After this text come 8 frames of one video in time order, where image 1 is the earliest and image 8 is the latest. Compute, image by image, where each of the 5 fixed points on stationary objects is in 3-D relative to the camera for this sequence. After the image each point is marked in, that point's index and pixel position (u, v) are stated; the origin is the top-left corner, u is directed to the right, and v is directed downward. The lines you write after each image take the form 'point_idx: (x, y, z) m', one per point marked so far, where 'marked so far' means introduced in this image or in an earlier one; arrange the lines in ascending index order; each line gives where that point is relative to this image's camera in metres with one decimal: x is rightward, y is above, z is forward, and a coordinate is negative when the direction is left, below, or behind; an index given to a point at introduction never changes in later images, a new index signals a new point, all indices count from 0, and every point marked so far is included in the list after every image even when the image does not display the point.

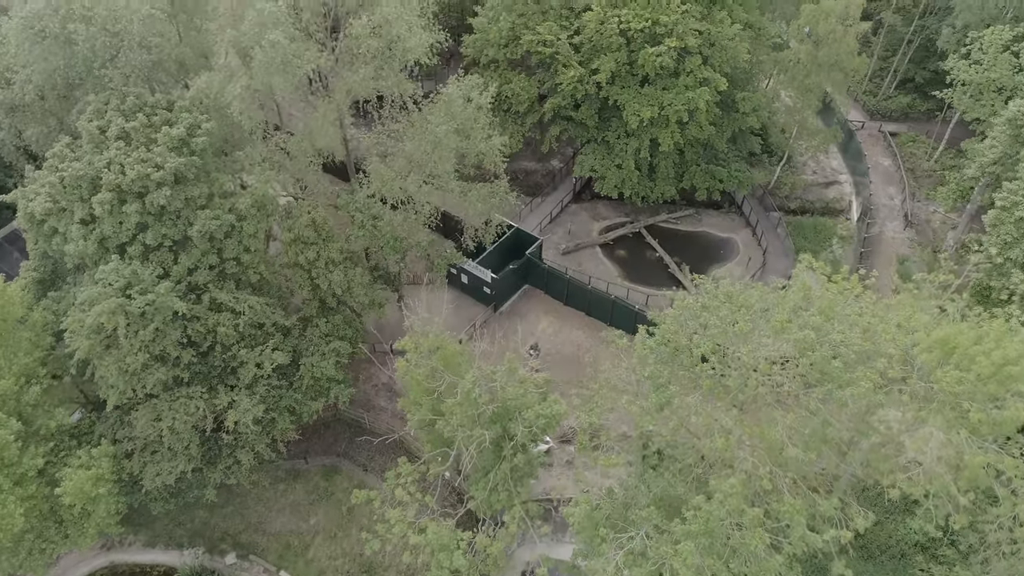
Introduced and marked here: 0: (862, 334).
0: (+7.5, -1.0, +19.9) m
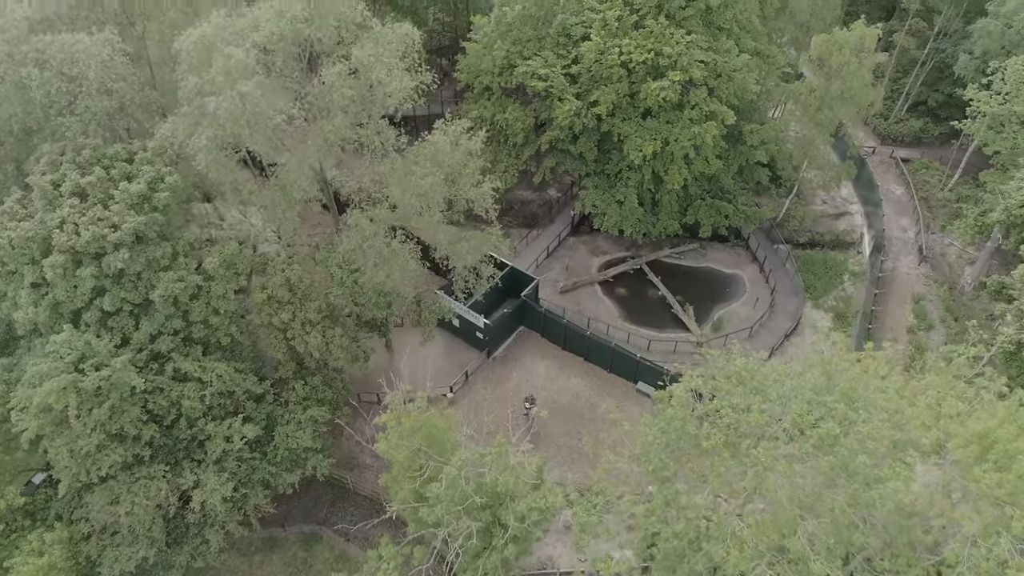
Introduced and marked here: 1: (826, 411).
0: (+7.3, -2.6, +17.9) m
1: (+6.2, -2.4, +18.3) m
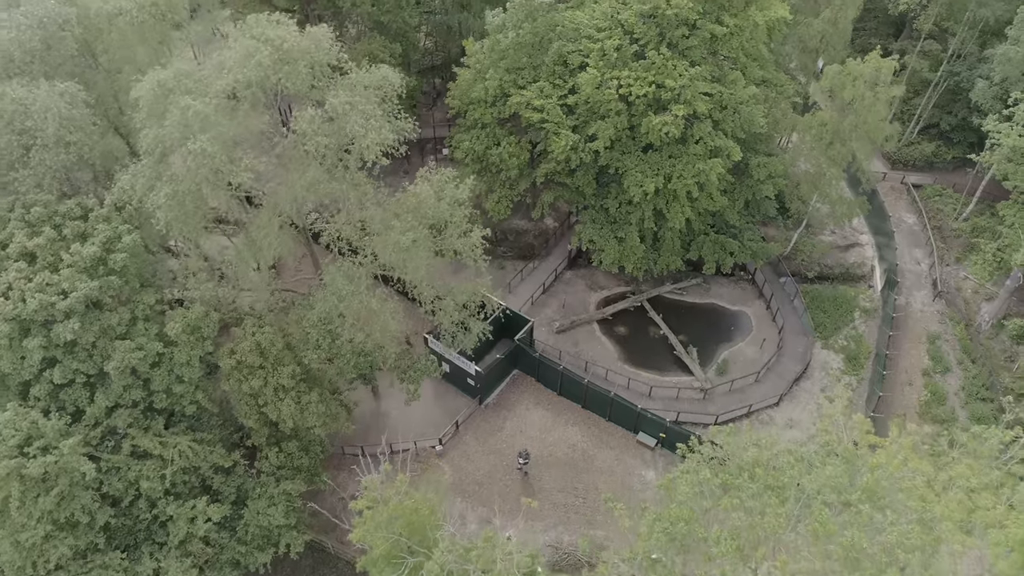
0: (+7.1, -4.1, +16.1) m
1: (+5.9, -3.9, +16.4) m
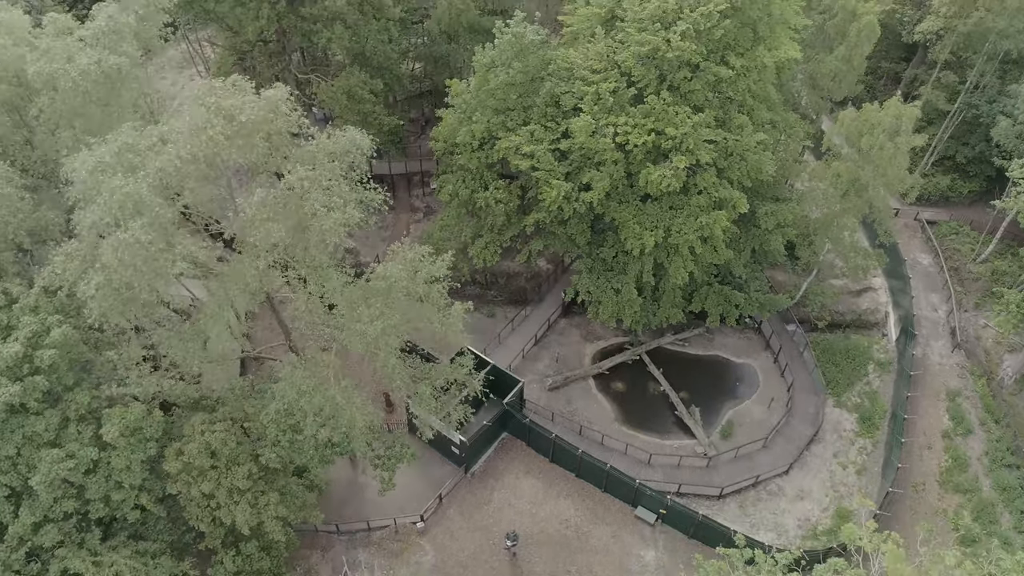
0: (+6.7, -6.0, +13.7) m
1: (+5.6, -5.9, +14.0) m
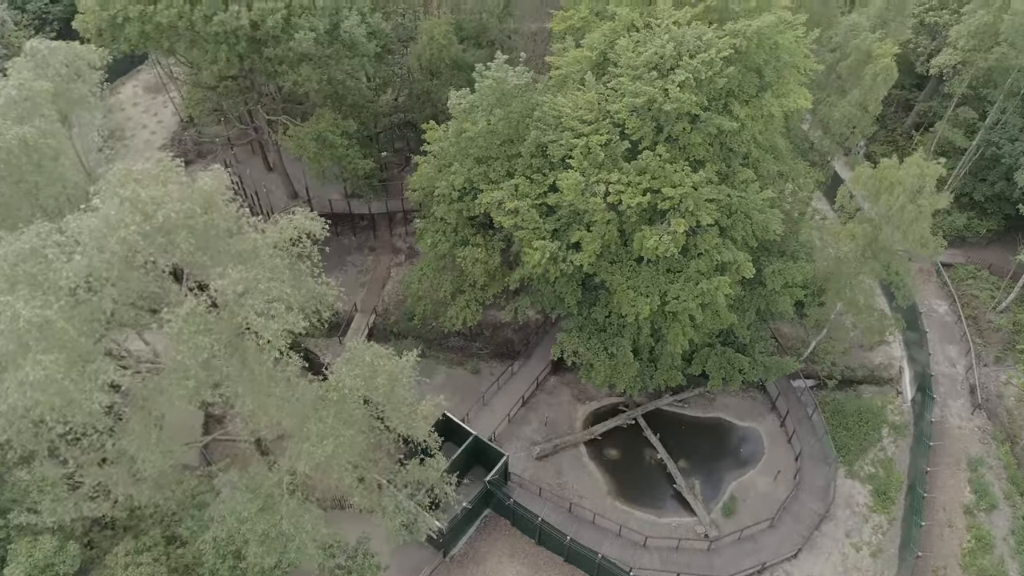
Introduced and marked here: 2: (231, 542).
0: (+6.2, -8.0, +11.1) m
1: (+5.1, -7.8, +11.5) m
2: (-5.3, -4.8, +17.6) m
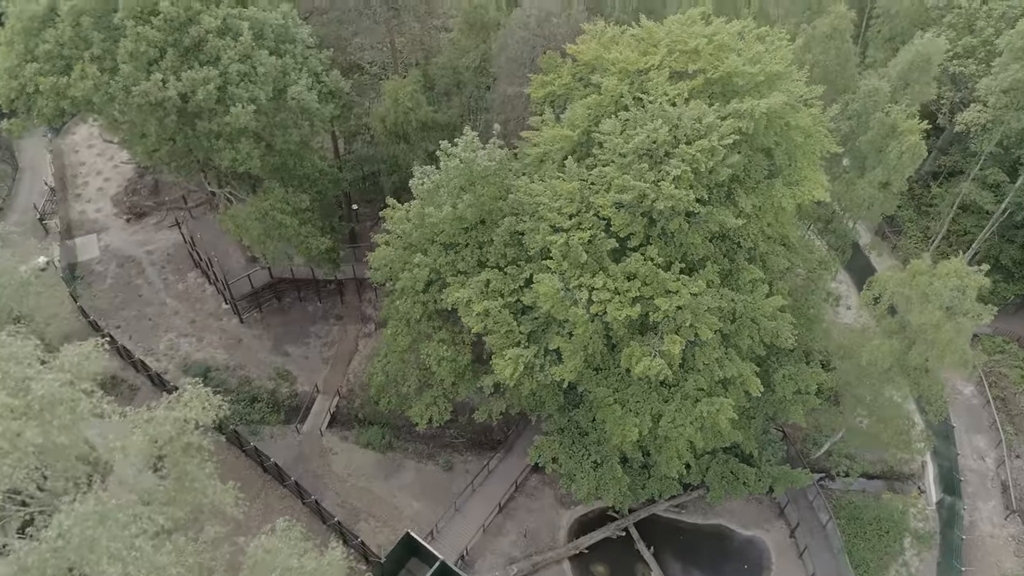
0: (+5.5, -10.9, +7.4) m
1: (+4.3, -10.7, +7.8) m
2: (-6.1, -7.6, +13.9) m
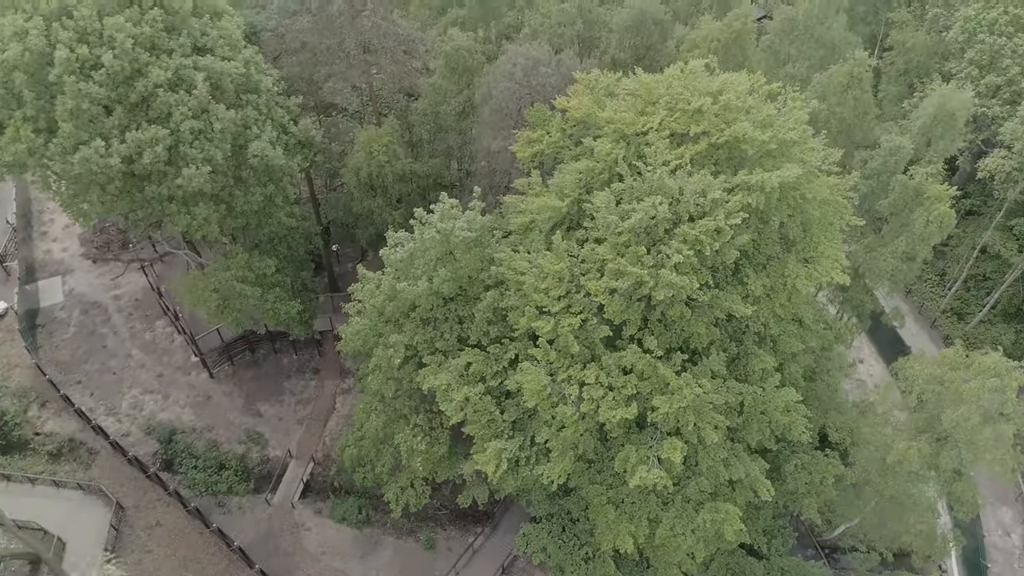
0: (+5.1, -12.8, +5.1) m
1: (+3.9, -12.6, +5.5) m
2: (-6.4, -9.5, +11.5) m
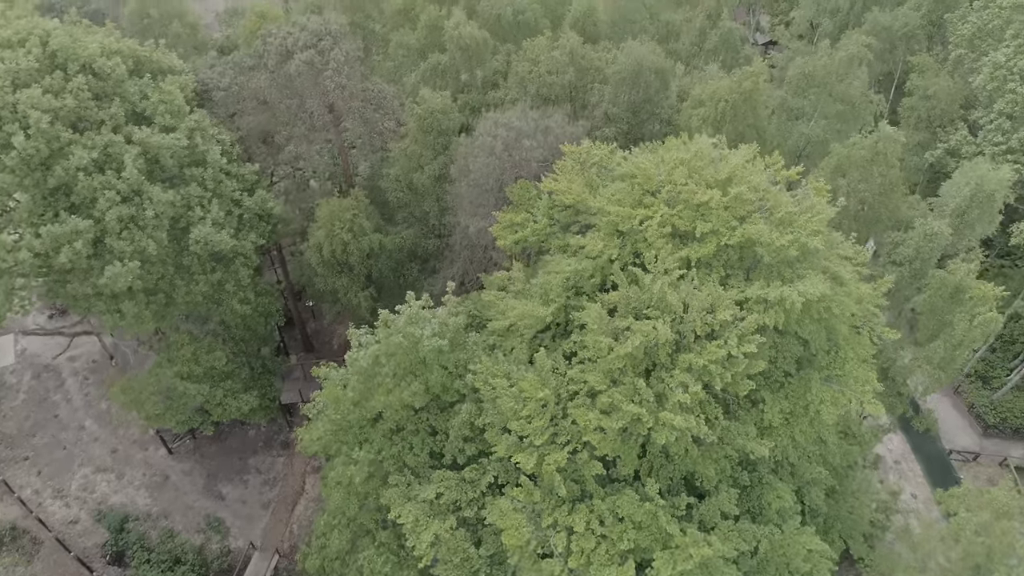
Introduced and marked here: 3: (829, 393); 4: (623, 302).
0: (+4.6, -15.0, +2.2) m
1: (+3.5, -14.9, +2.6) m
2: (-6.9, -11.8, +8.7) m
3: (+5.6, -1.9, +16.5) m
4: (+2.0, -0.2, +16.3) m
